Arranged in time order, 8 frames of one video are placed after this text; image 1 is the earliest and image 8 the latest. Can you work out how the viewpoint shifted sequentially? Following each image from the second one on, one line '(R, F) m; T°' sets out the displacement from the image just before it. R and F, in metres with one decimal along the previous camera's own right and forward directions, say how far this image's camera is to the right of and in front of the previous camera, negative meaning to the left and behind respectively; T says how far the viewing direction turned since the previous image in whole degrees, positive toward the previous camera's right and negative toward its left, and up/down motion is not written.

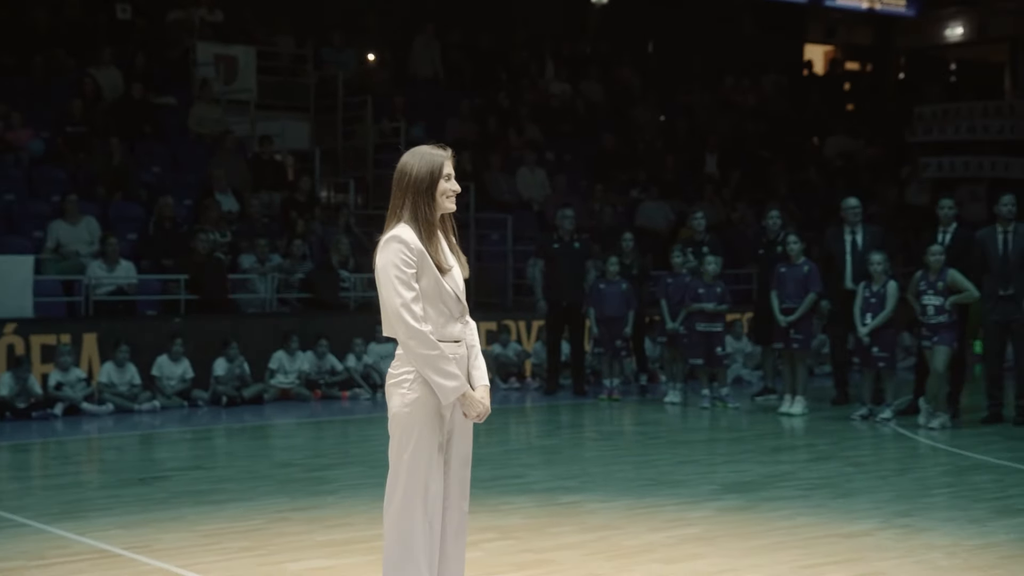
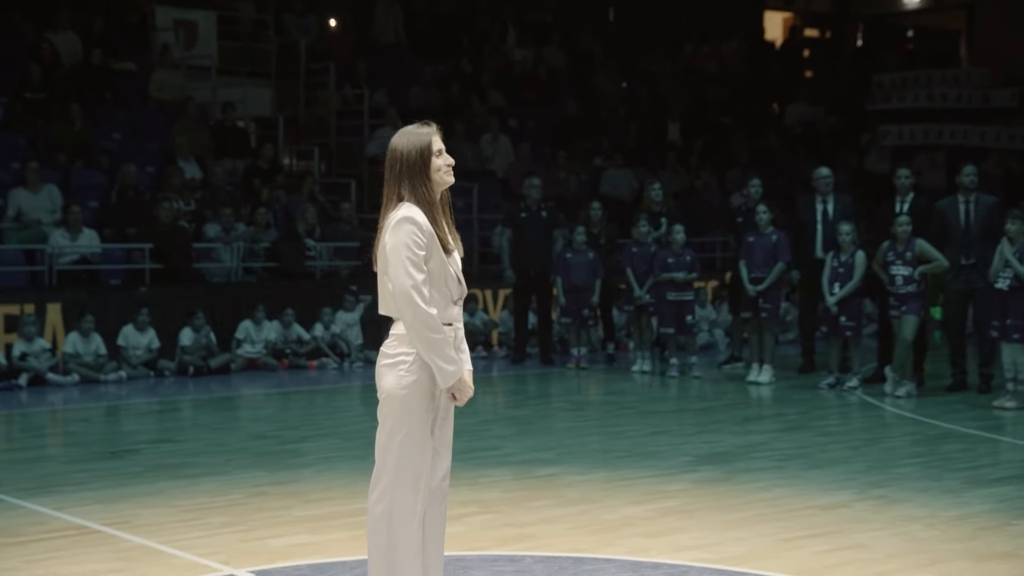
(-0.1, 0.0) m; +2°
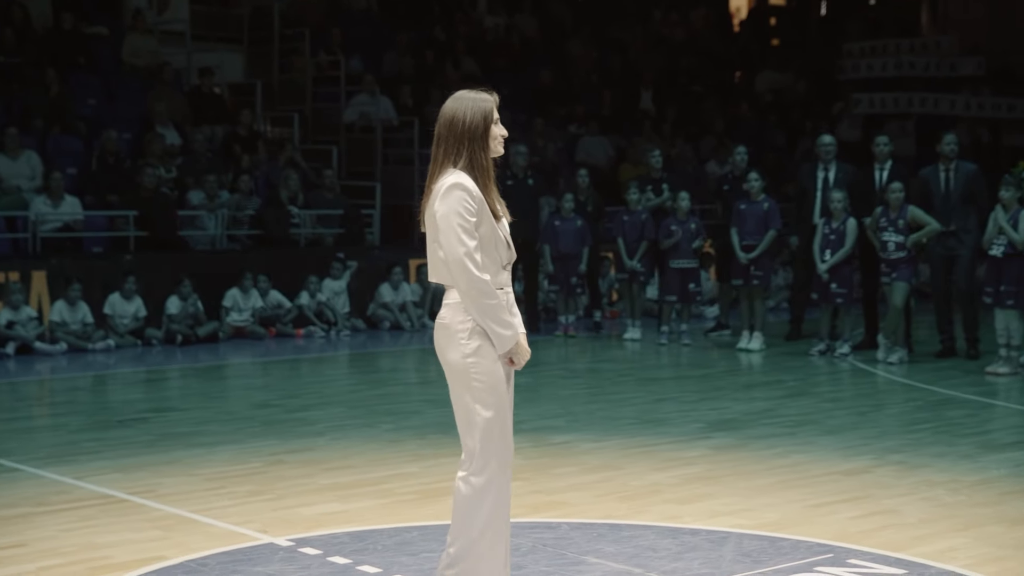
(-0.3, 0.0) m; +2°
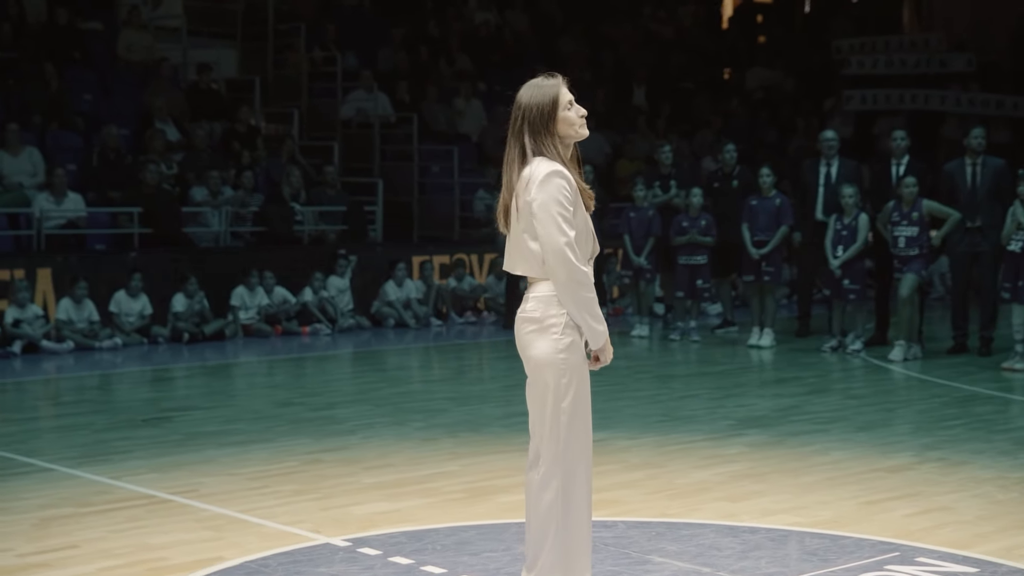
(-0.3, +0.1) m; +1°
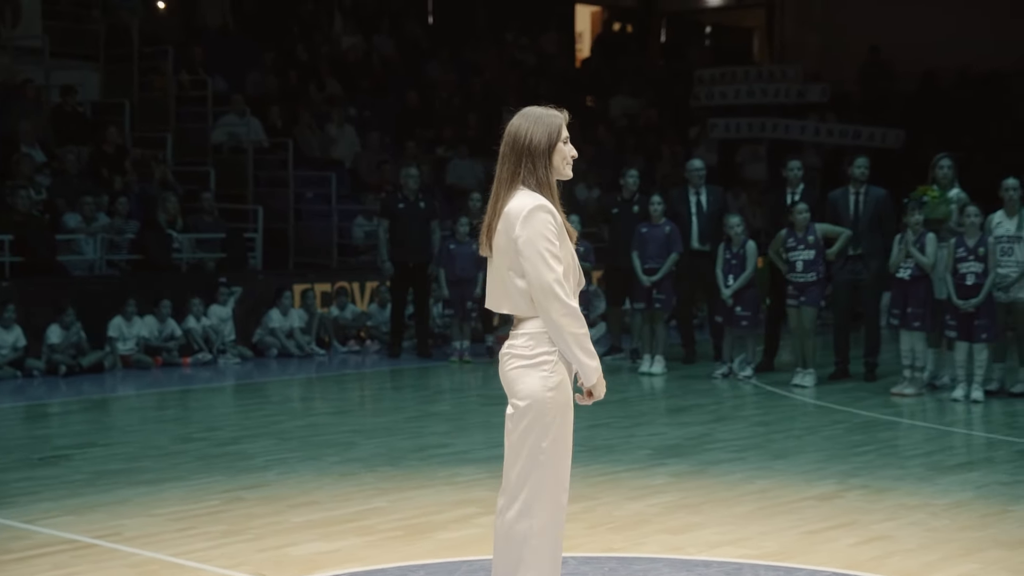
(-0.4, +0.1) m; +6°
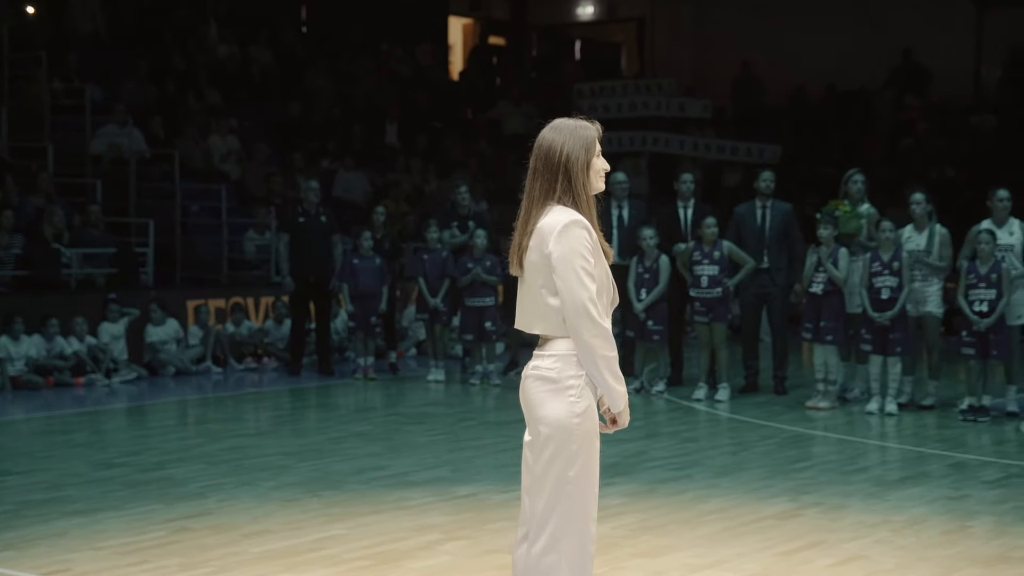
(-0.4, +0.2) m; +6°
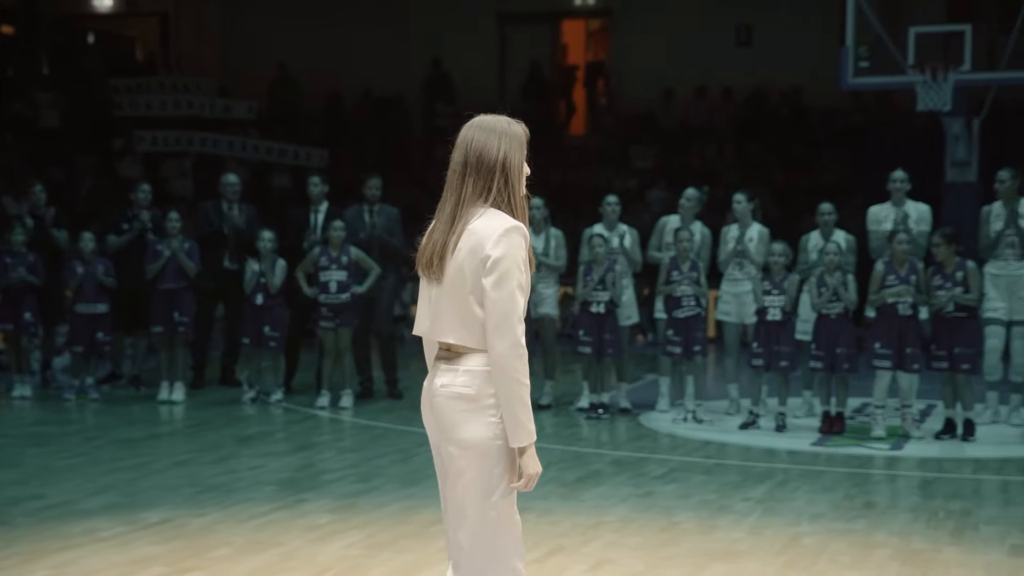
(-1.0, +0.4) m; +20°
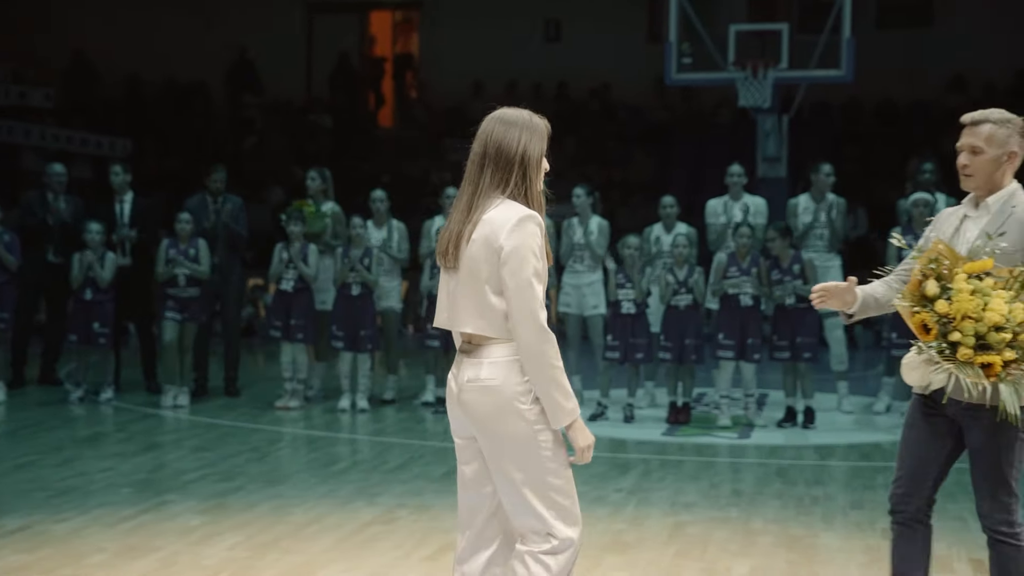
(-0.4, +0.1) m; +8°
